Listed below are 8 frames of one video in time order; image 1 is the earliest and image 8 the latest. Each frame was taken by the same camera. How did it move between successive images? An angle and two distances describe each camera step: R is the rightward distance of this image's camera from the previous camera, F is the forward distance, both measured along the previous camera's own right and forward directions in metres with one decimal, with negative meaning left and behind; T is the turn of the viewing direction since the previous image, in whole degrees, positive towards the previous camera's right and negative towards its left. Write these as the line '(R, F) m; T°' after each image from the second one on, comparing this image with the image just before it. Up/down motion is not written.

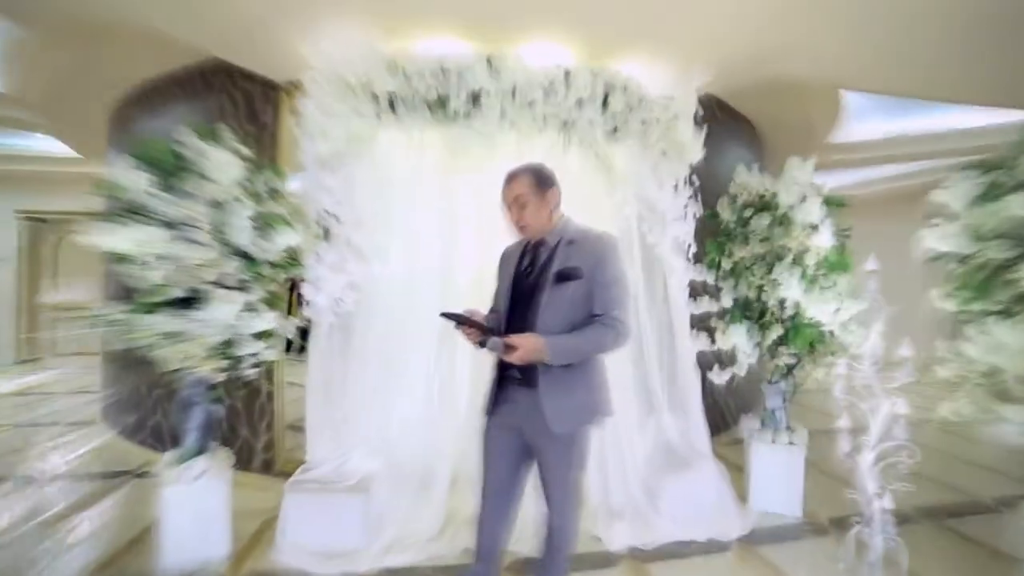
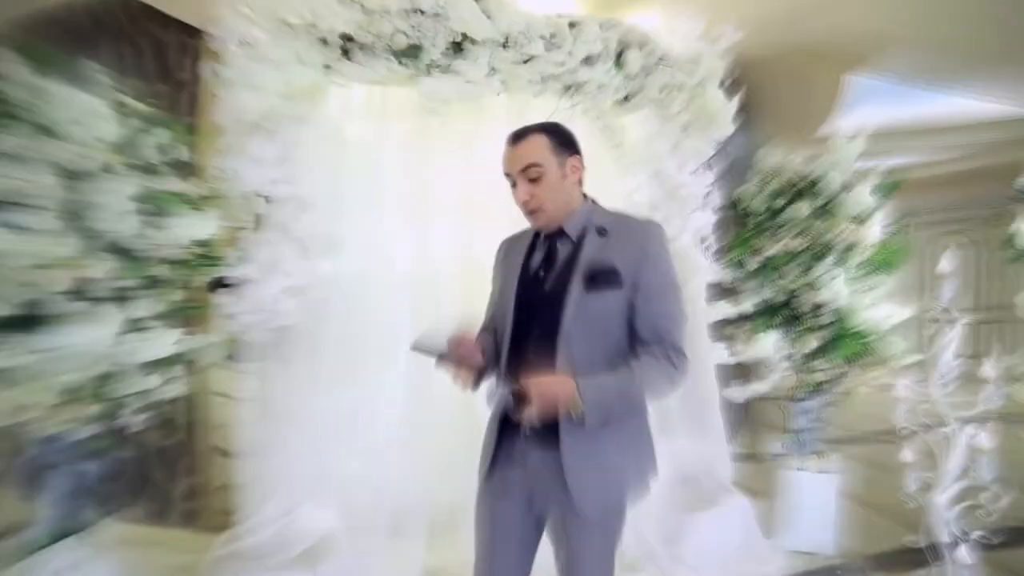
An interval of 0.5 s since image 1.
(-0.1, +0.5) m; +5°
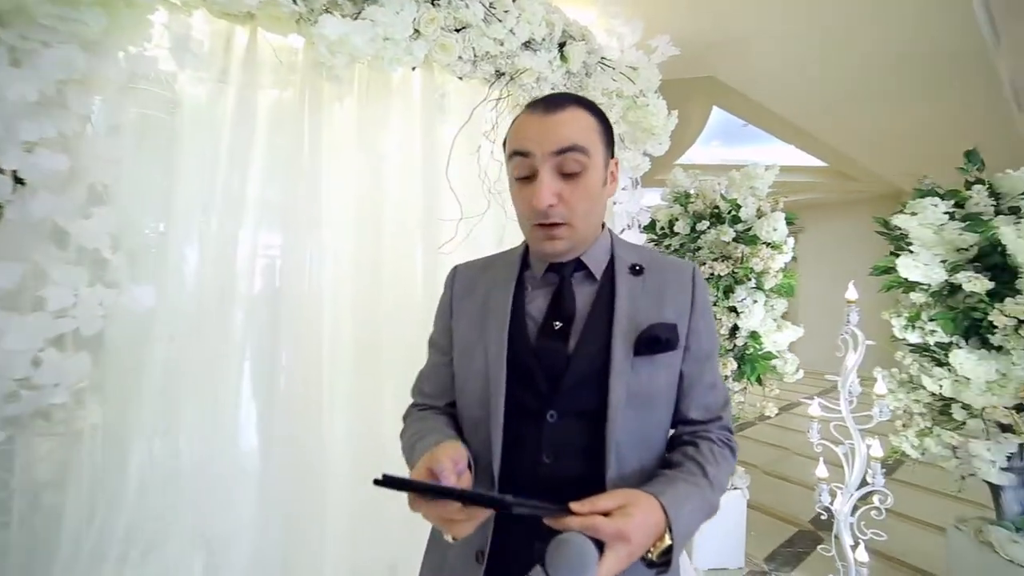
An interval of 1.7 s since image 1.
(-0.2, +0.5) m; +18°
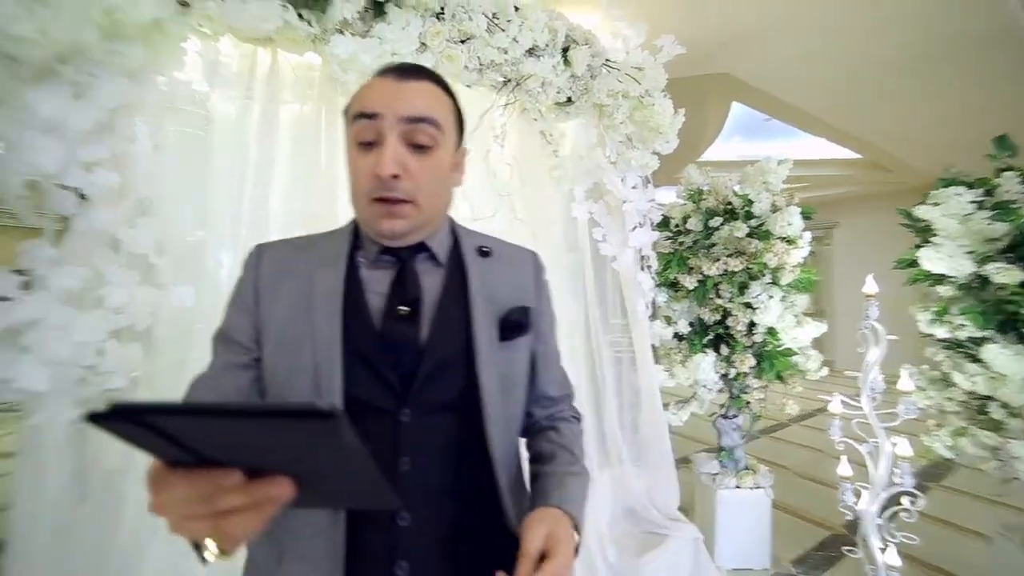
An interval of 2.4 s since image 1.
(+0.1, -0.1) m; -4°
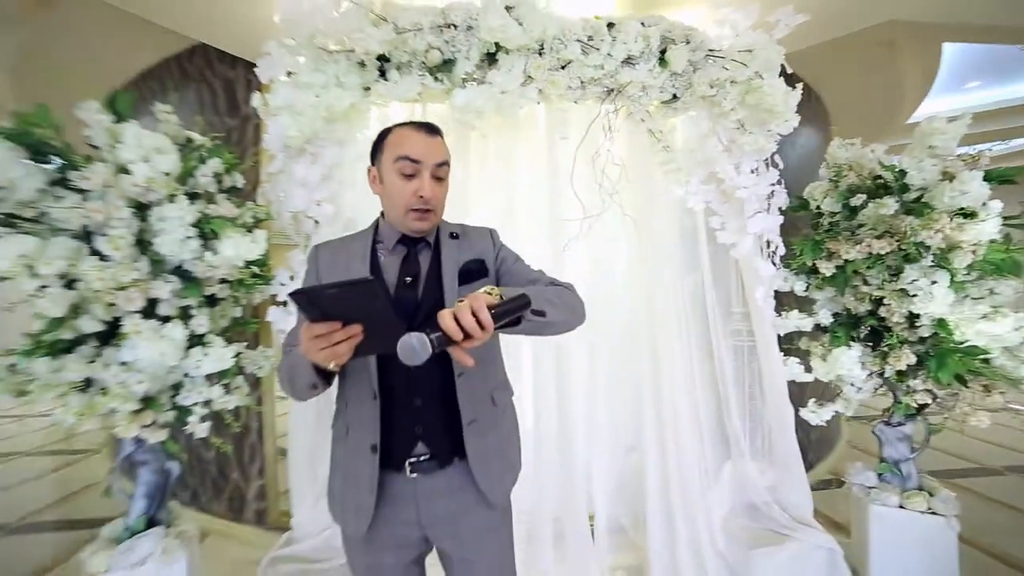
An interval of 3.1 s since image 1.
(+0.3, -0.2) m; -23°
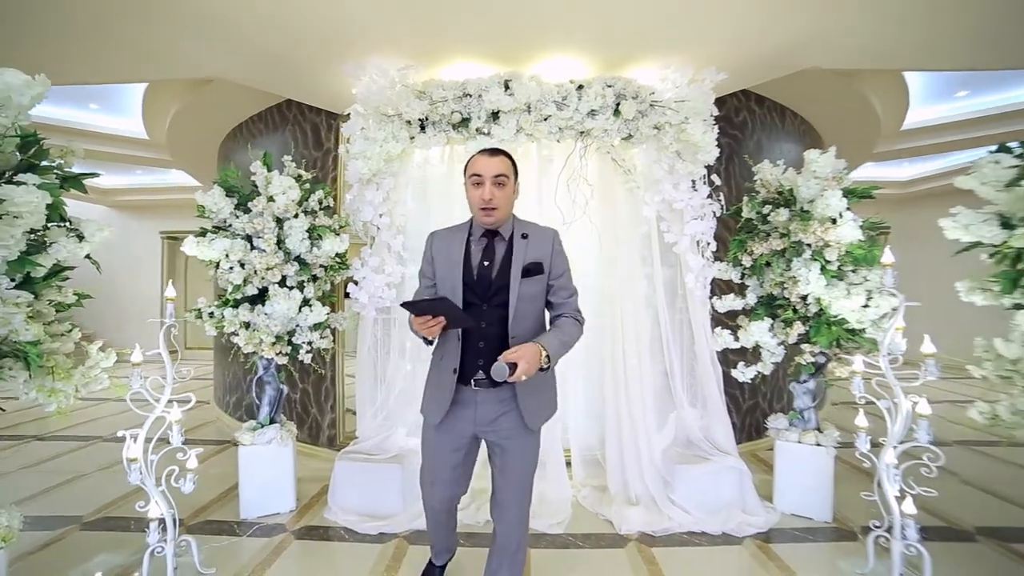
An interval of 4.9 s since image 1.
(+0.3, -0.8) m; -6°
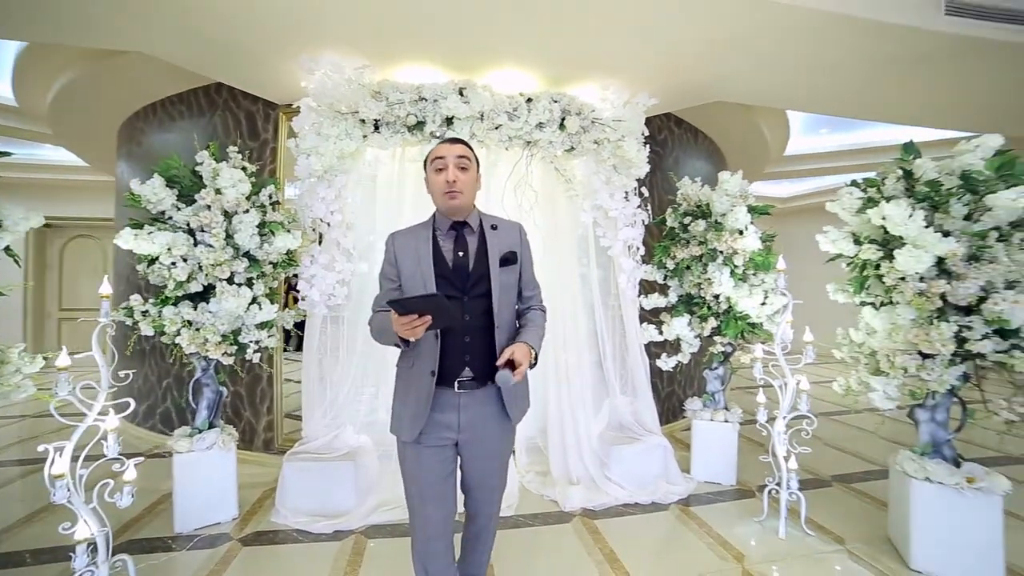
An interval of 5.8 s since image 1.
(-0.2, -0.1) m; +10°
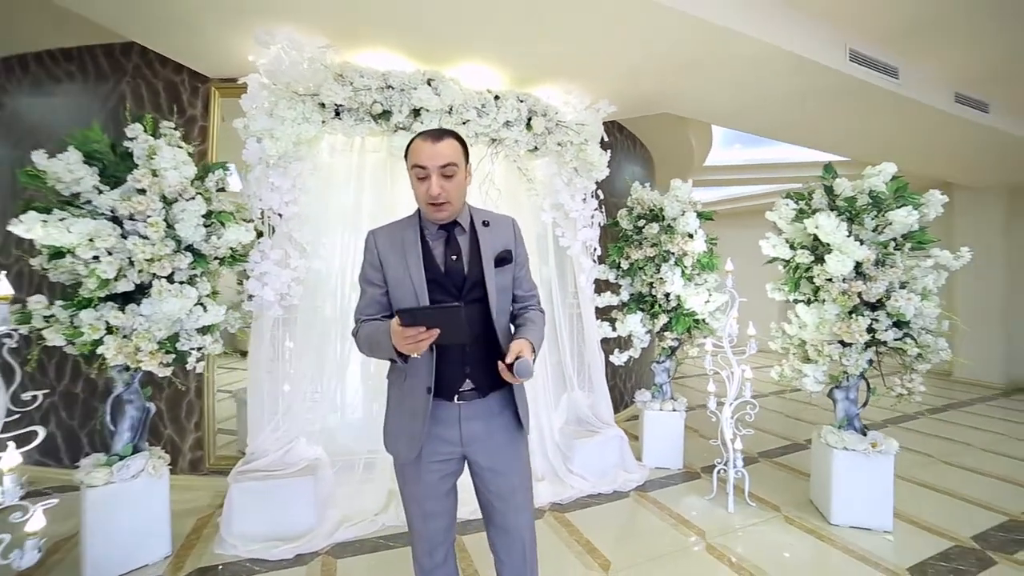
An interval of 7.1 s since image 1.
(-0.3, +0.1) m; +11°
